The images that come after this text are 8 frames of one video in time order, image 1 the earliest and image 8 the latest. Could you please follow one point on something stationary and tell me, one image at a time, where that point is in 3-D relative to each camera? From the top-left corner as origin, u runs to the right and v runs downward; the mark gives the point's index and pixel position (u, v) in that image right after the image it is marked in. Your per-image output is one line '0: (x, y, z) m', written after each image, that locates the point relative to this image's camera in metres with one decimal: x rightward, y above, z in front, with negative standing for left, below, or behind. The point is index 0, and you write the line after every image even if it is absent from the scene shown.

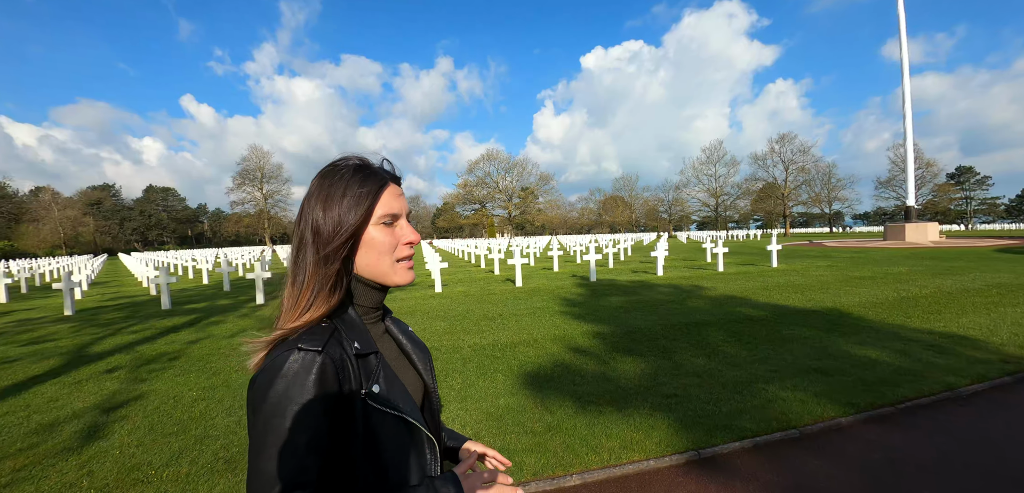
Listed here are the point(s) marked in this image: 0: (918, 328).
0: (+5.9, -1.2, +6.1) m
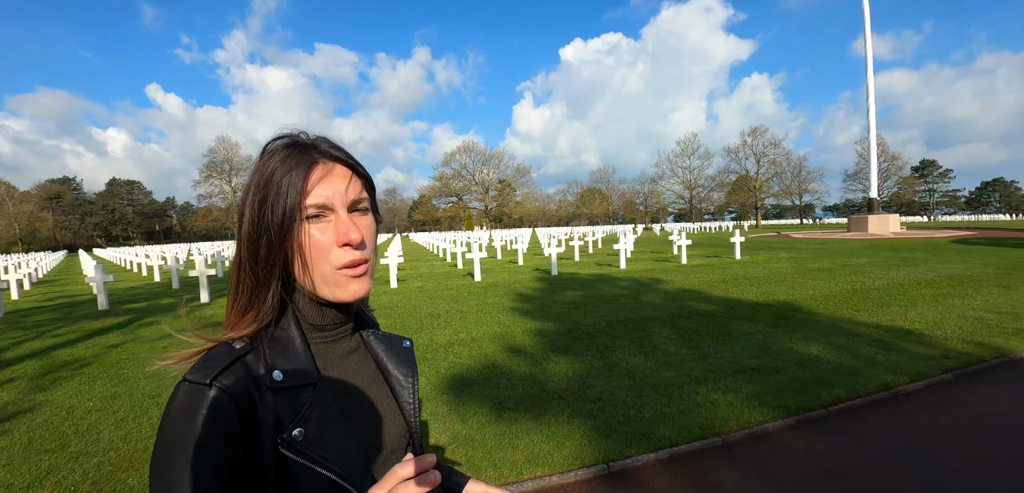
0: (+5.0, -1.1, +5.9) m
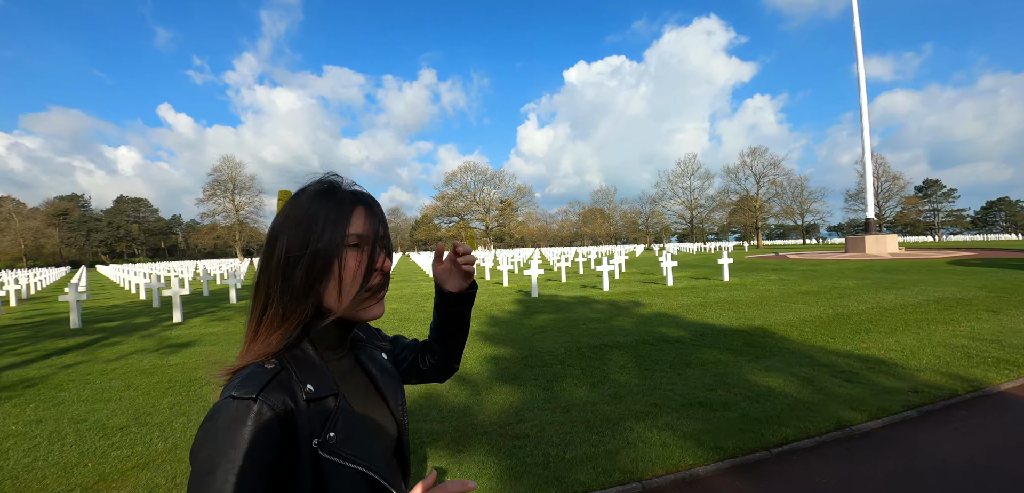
0: (+4.3, -1.4, +5.5) m
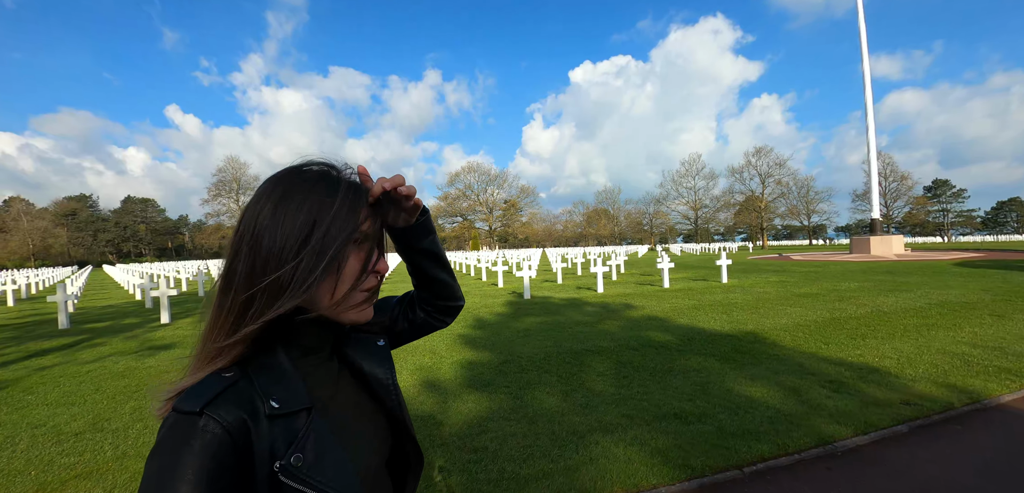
0: (+4.0, -1.4, +5.3) m
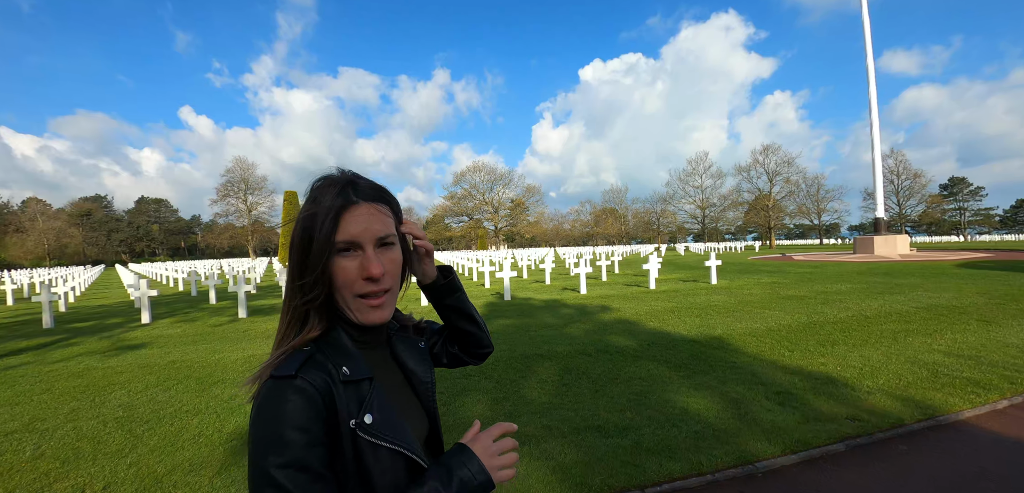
0: (+3.3, -1.4, +5.0) m
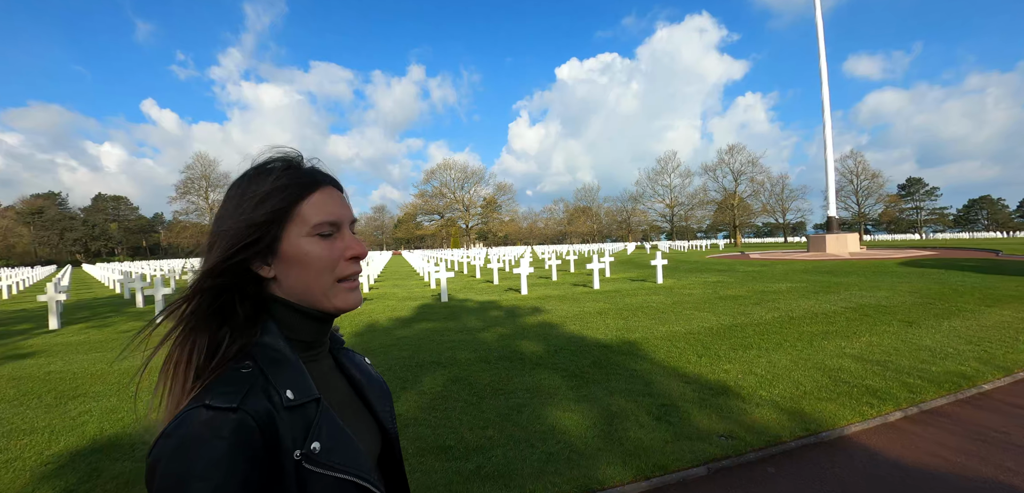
0: (+1.9, -1.4, +4.6) m
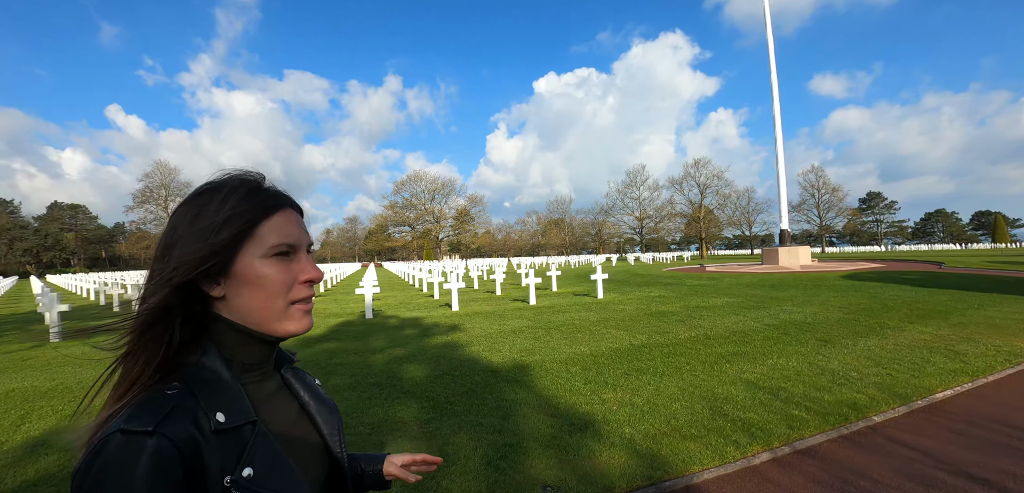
0: (+0.5, -1.5, +4.1) m
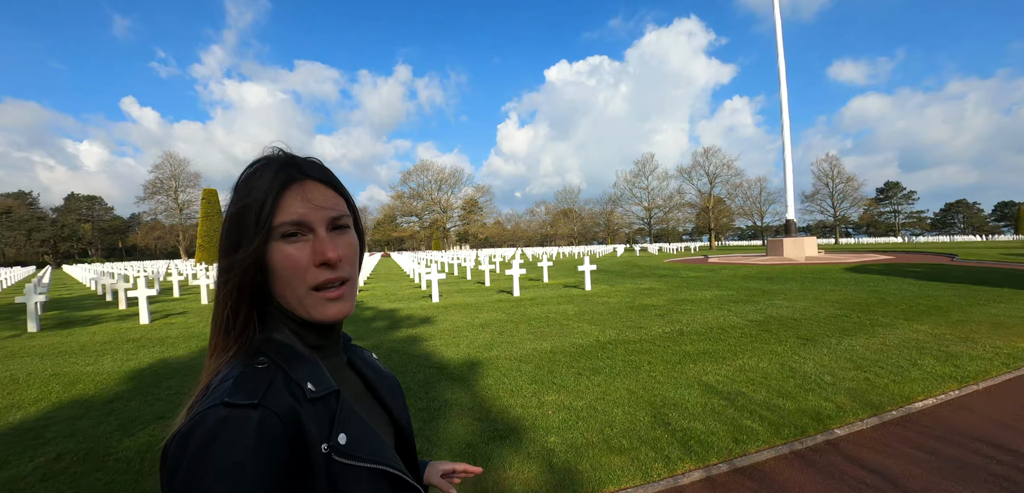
0: (-0.2, -1.5, +3.8) m
